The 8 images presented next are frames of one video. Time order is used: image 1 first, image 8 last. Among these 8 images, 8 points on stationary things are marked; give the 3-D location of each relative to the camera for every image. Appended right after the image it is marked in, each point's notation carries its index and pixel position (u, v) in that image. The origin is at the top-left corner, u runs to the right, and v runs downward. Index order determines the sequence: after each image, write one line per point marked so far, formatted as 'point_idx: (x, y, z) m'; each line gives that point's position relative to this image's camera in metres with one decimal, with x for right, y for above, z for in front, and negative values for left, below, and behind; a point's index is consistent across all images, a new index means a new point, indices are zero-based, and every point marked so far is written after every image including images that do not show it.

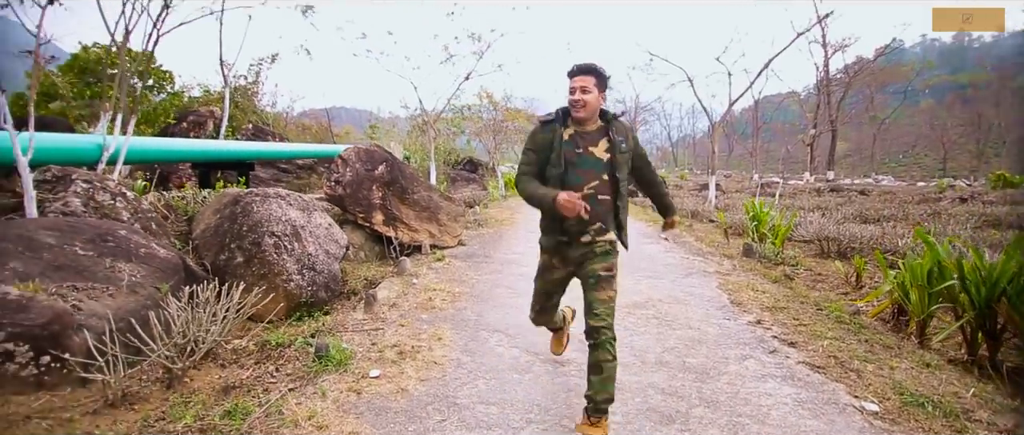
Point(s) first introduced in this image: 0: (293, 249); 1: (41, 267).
0: (-1.8, -0.3, +3.9) m
1: (-2.5, -0.3, +2.5) m
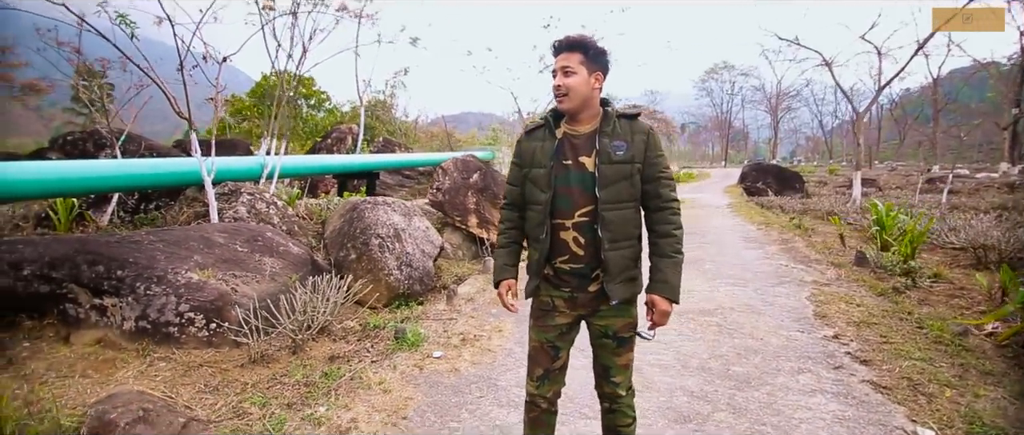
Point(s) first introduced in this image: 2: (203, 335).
0: (-1.1, -0.3, +4.6) m
1: (-2.2, -0.3, +3.5) m
2: (-2.0, -0.8, +3.1) m
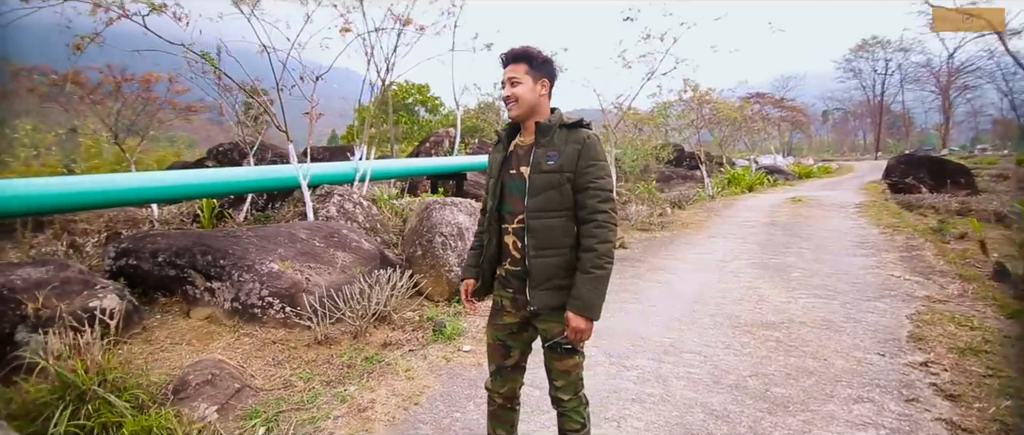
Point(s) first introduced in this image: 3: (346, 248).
0: (-0.6, -0.3, +4.9) m
1: (-1.8, -0.3, +4.1) m
2: (-1.7, -0.7, +3.6) m
3: (-1.5, -0.3, +4.4) m
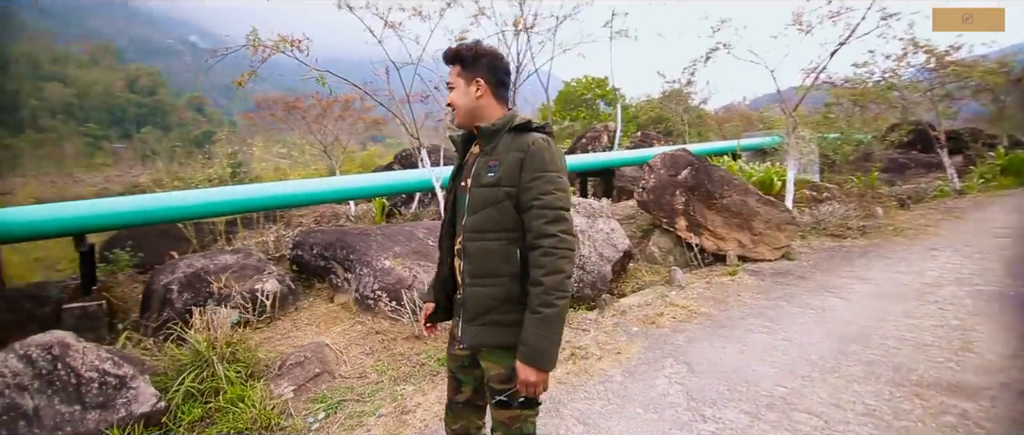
0: (+0.5, -0.3, +4.7) m
1: (-1.0, -0.3, +4.4) m
2: (-1.0, -0.8, +4.0) m
3: (-0.5, -0.3, +4.6) m
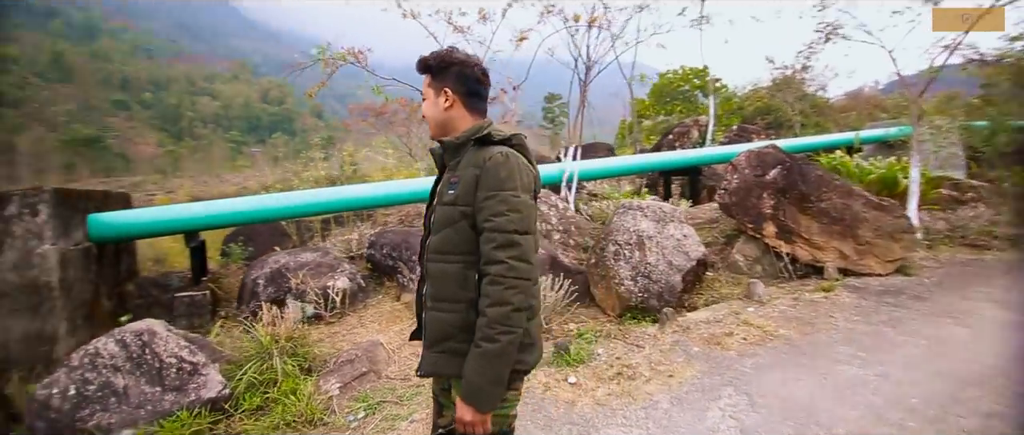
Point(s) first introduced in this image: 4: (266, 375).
0: (+1.1, -0.4, +4.4) m
1: (-0.4, -0.3, +4.4) m
2: (-0.6, -0.8, +4.0) m
3: (0.0, -0.3, +4.5) m
4: (-1.6, -1.0, +3.1) m
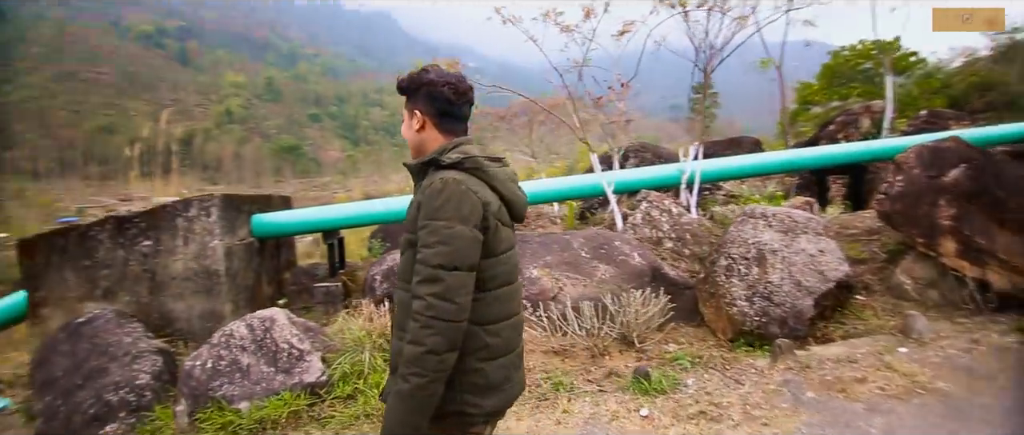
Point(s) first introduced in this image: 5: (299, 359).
0: (+1.9, -0.4, +3.8) m
1: (+0.5, -0.4, +4.3) m
2: (+0.2, -0.8, +4.0) m
3: (+0.9, -0.4, +4.3) m
4: (-1.1, -1.1, +3.4) m
5: (-1.5, -1.0, +3.3) m
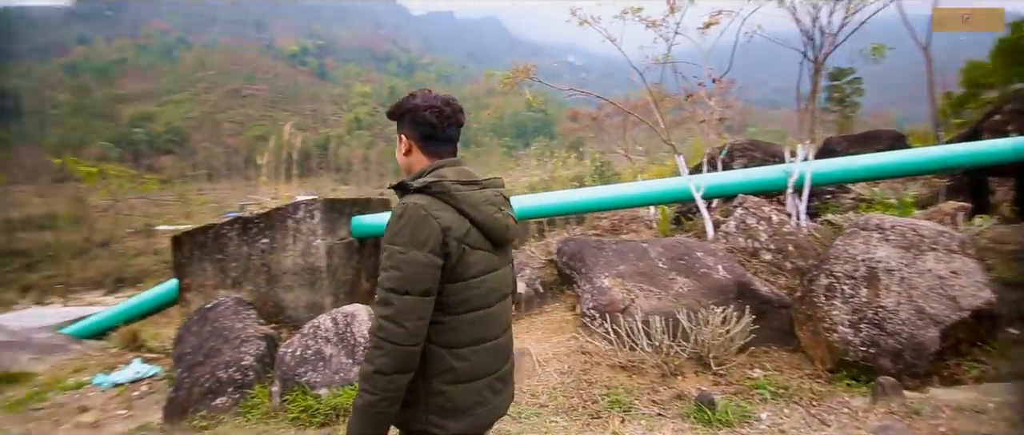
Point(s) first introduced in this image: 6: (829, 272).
0: (+2.3, -0.5, +3.3) m
1: (+1.1, -0.5, +4.1) m
2: (+0.7, -0.9, +3.8) m
3: (+1.5, -0.5, +3.9) m
4: (-0.6, -1.1, +3.6) m
5: (-1.0, -1.0, +3.6) m
6: (+2.3, -0.4, +3.4) m
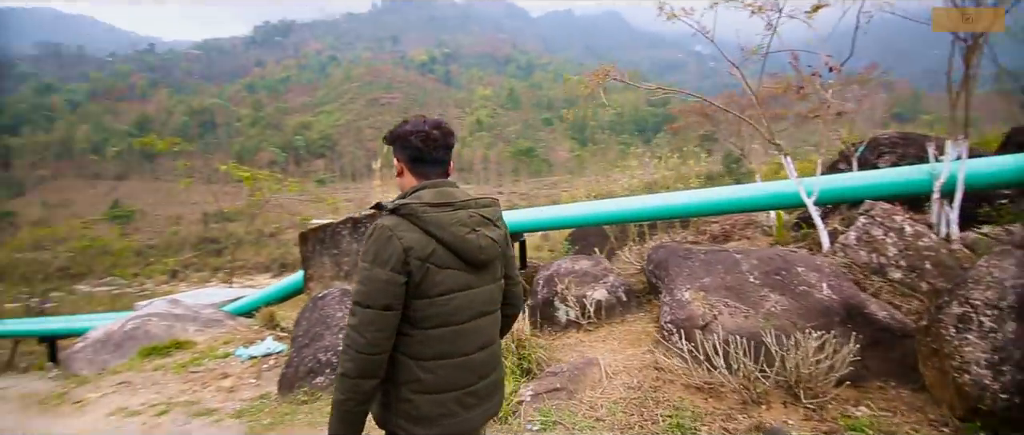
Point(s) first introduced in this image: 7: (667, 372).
0: (+2.7, -0.6, +2.6) m
1: (+1.7, -0.5, +3.8) m
2: (+1.2, -1.0, +3.6) m
3: (+2.0, -0.5, +3.5) m
4: (-0.1, -1.1, +3.7) m
5: (-0.5, -1.1, +3.8) m
6: (+2.7, -0.5, +2.8) m
7: (+1.2, -1.2, +3.6) m
